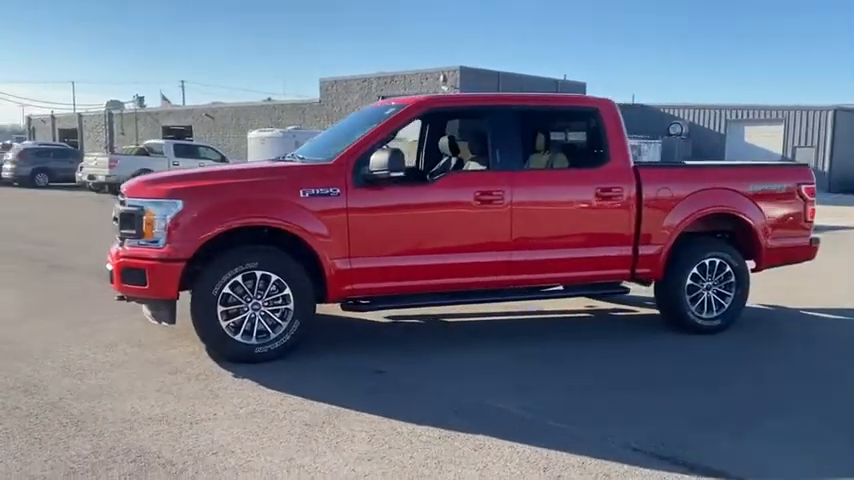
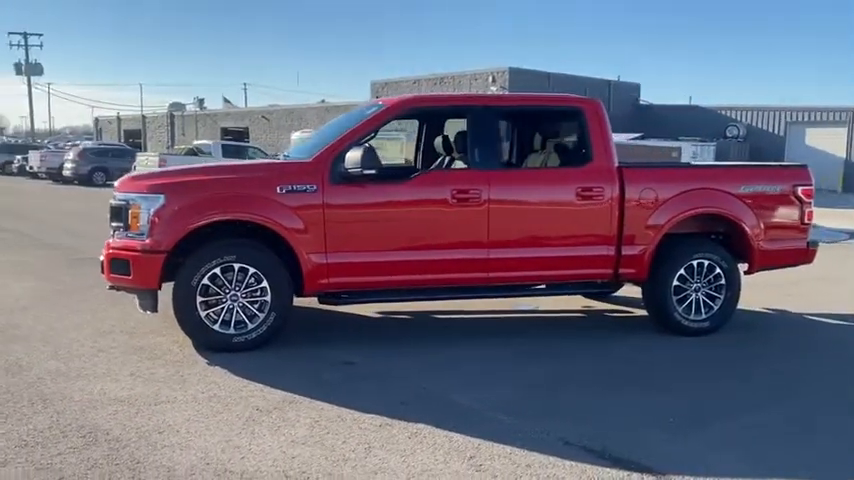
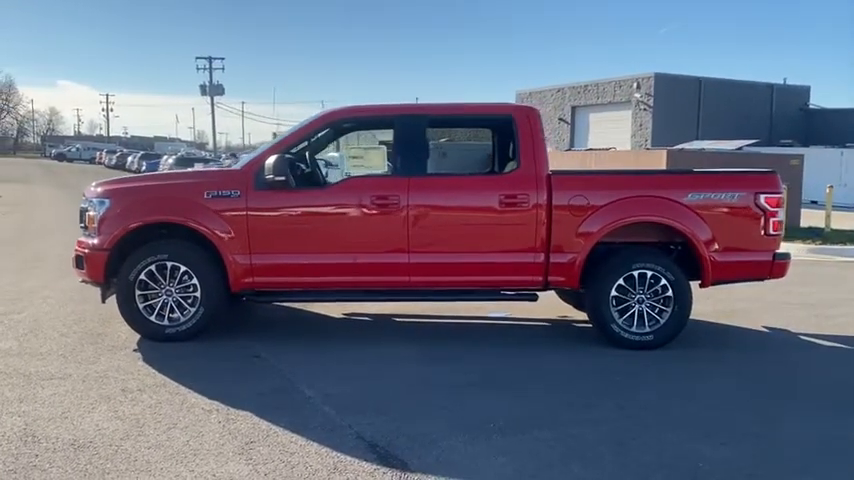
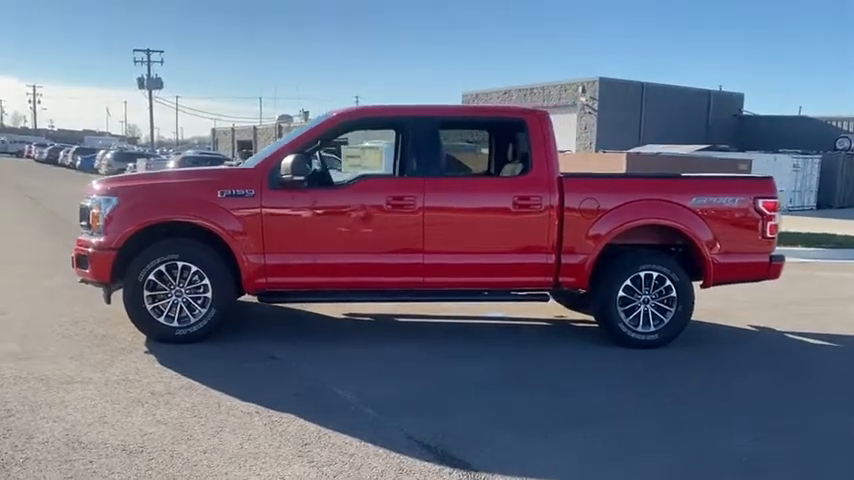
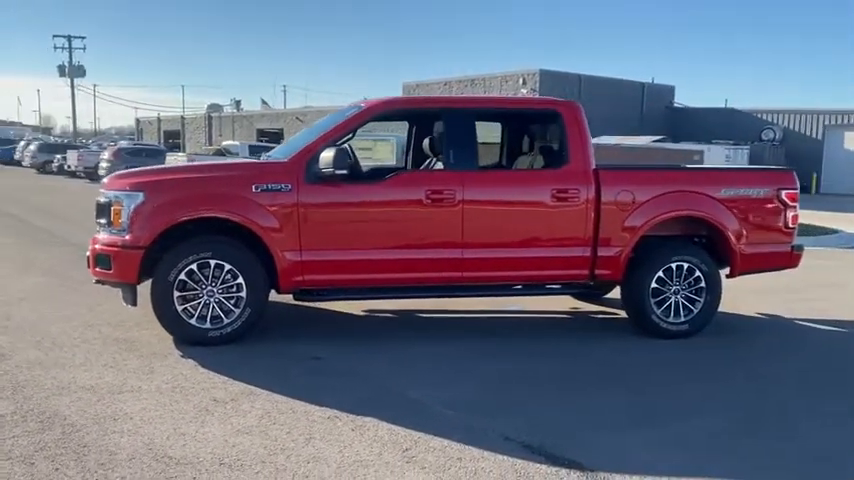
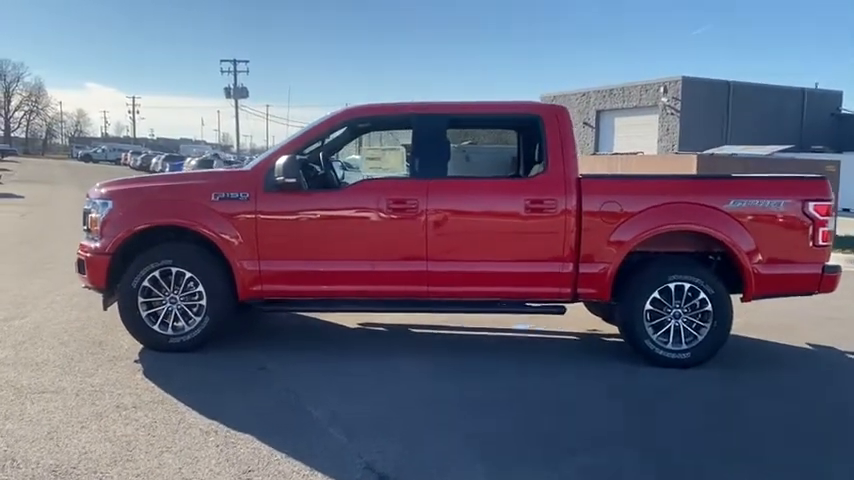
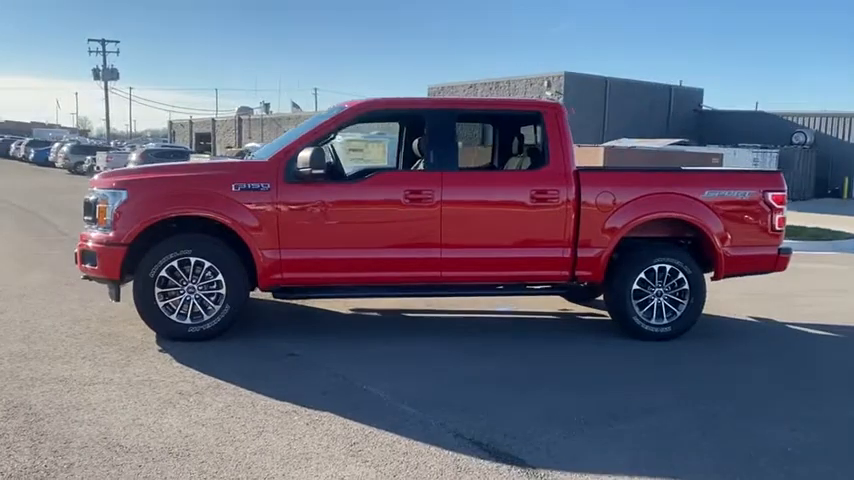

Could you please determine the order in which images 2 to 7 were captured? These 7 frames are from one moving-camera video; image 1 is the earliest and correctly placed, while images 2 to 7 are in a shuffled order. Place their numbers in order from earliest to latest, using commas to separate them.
2, 5, 7, 4, 3, 6
